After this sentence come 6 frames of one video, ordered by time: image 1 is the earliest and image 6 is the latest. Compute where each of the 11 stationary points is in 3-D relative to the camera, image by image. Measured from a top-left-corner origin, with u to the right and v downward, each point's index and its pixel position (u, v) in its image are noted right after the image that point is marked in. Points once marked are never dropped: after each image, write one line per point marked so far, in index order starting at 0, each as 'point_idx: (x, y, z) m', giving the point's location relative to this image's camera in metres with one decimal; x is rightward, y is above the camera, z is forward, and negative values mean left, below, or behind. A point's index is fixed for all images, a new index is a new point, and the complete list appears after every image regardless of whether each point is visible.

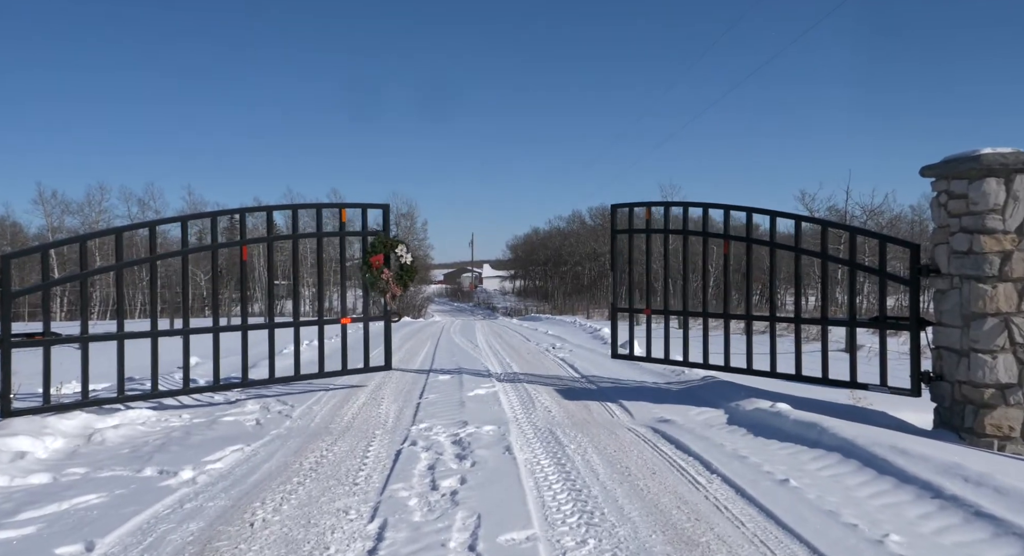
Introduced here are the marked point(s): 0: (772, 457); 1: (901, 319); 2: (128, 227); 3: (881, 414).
0: (+3.5, -2.4, +15.8) m
1: (+5.5, -0.6, +16.4) m
2: (-5.5, +0.7, +16.6) m
3: (+5.2, -1.9, +16.5) m
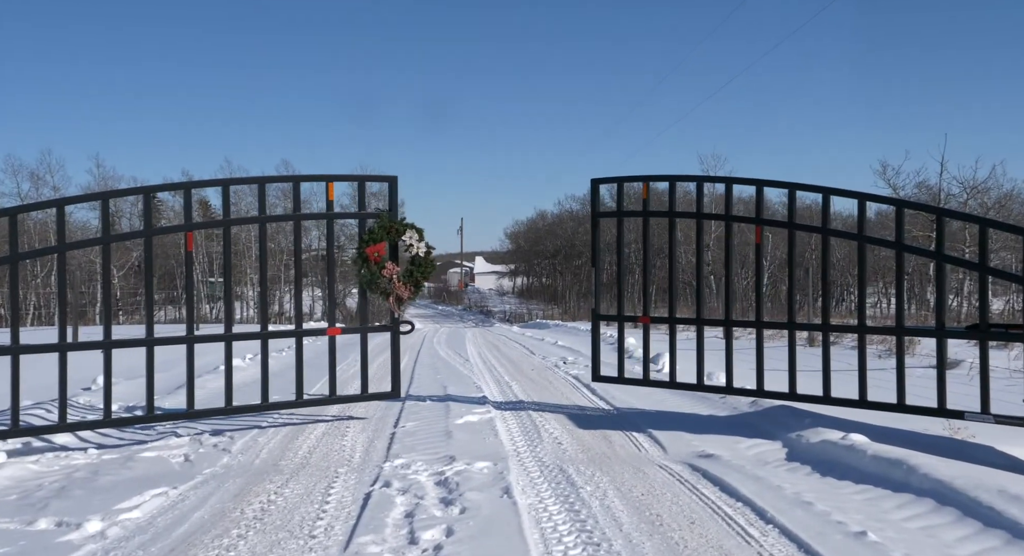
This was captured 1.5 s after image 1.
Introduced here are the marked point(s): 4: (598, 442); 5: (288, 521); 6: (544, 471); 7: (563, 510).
0: (+3.5, -2.4, +12.2) m
1: (+5.5, -0.5, +12.8) m
2: (-5.5, +0.8, +13.0) m
3: (+5.2, -1.9, +12.8) m
4: (+1.0, -1.9, +13.8) m
5: (-2.3, -2.5, +11.9) m
6: (+0.4, -2.2, +13.0) m
7: (+0.5, -2.4, +12.0) m
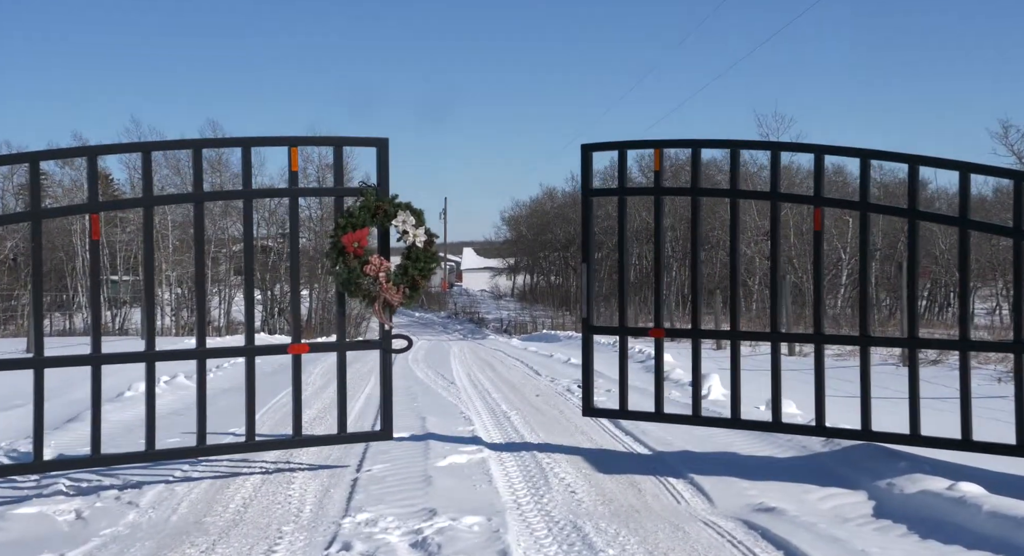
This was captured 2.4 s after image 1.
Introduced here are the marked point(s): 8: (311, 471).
0: (+3.5, -2.4, +9.0) m
1: (+5.5, -0.5, +9.6) m
2: (-5.5, +0.8, +9.7) m
3: (+5.2, -1.9, +9.6) m
4: (+1.0, -1.9, +10.6) m
5: (-2.3, -2.5, +8.6) m
6: (+0.3, -2.1, +9.8) m
7: (+0.5, -2.4, +8.8) m
8: (-1.9, -1.8, +11.2) m
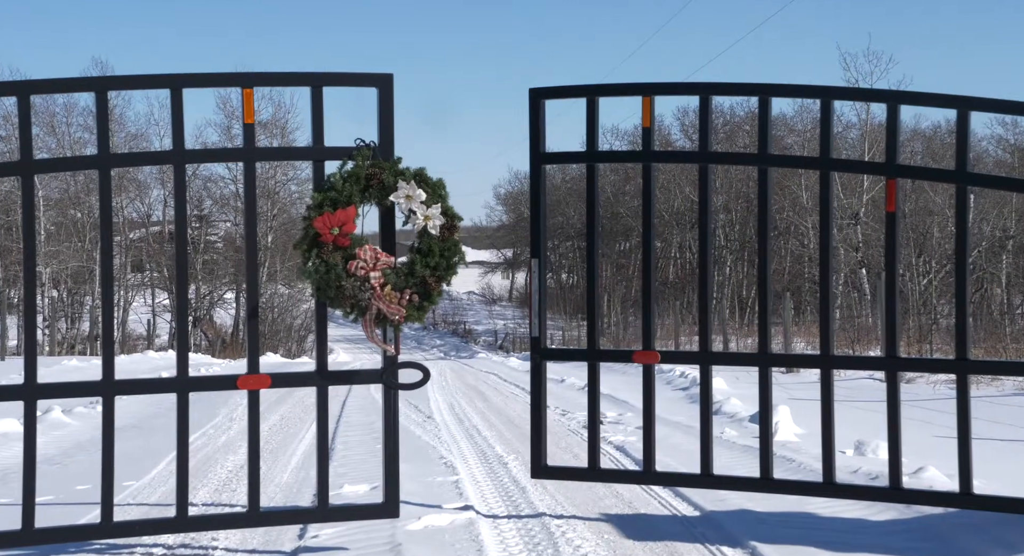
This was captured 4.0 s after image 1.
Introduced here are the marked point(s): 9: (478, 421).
0: (+3.5, -2.3, +6.4) m
1: (+5.5, -0.5, +7.0) m
2: (-5.5, +0.8, +6.9) m
3: (+5.2, -1.9, +7.0) m
4: (+1.0, -1.9, +7.9) m
5: (-2.3, -2.5, +5.8) m
6: (+0.4, -2.1, +7.1) m
7: (+0.6, -2.4, +6.1) m
8: (-1.9, -1.8, +8.5) m
9: (-0.4, -1.3, +11.4) m
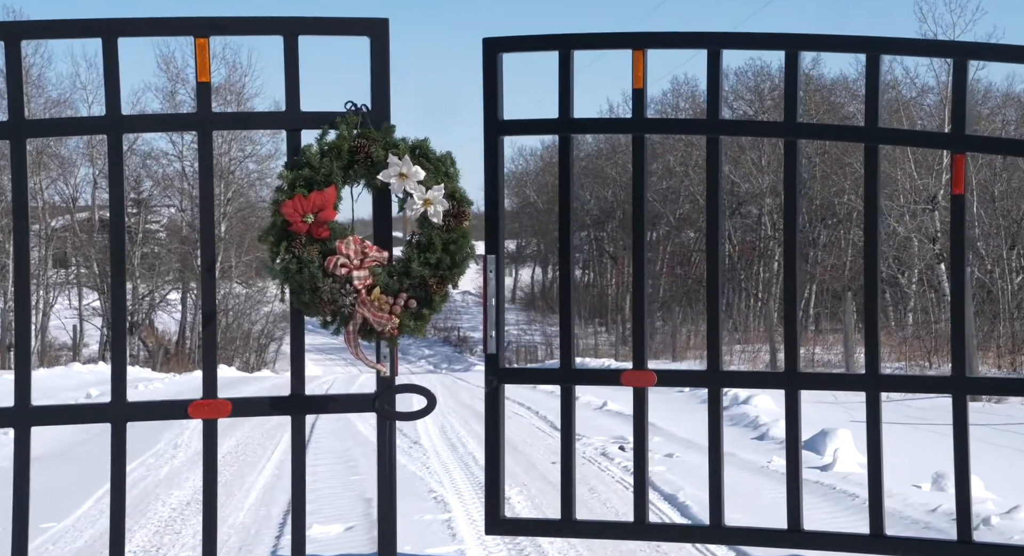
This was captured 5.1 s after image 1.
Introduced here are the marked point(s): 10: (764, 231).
0: (+3.6, -2.3, +5.2) m
1: (+5.5, -0.5, +5.9) m
2: (-5.4, +0.8, +5.3) m
3: (+5.3, -1.8, +6.0) m
4: (+1.0, -1.9, +6.6) m
5: (-2.1, -2.4, +4.4) m
6: (+0.4, -2.1, +5.8) m
7: (+0.7, -2.4, +4.8) m
8: (-1.9, -1.8, +7.1) m
9: (-0.5, -1.2, +10.0) m
10: (+1.4, +0.3, +6.5) m
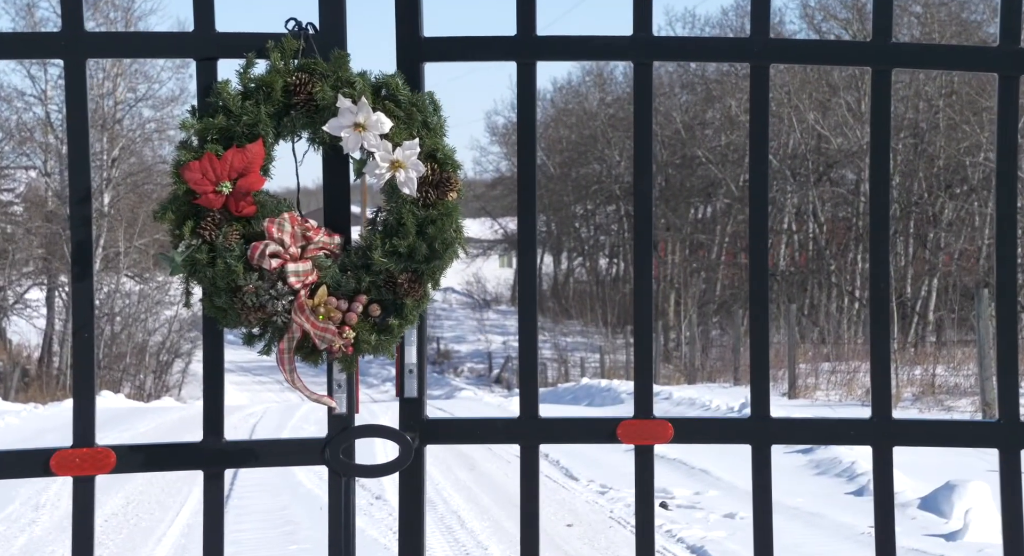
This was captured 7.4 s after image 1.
0: (+3.7, -2.3, +3.5) m
1: (+5.6, -0.5, +4.2) m
2: (-5.3, +0.9, +3.3) m
3: (+5.3, -1.8, +4.3) m
4: (+1.0, -1.9, +4.8) m
5: (-2.1, -2.4, +2.5) m
6: (+0.4, -2.1, +3.9) m
7: (+0.7, -2.3, +3.0) m
8: (-1.9, -1.7, +5.2) m
9: (-0.6, -1.2, +8.2) m
10: (+1.4, +0.3, +4.7) m
